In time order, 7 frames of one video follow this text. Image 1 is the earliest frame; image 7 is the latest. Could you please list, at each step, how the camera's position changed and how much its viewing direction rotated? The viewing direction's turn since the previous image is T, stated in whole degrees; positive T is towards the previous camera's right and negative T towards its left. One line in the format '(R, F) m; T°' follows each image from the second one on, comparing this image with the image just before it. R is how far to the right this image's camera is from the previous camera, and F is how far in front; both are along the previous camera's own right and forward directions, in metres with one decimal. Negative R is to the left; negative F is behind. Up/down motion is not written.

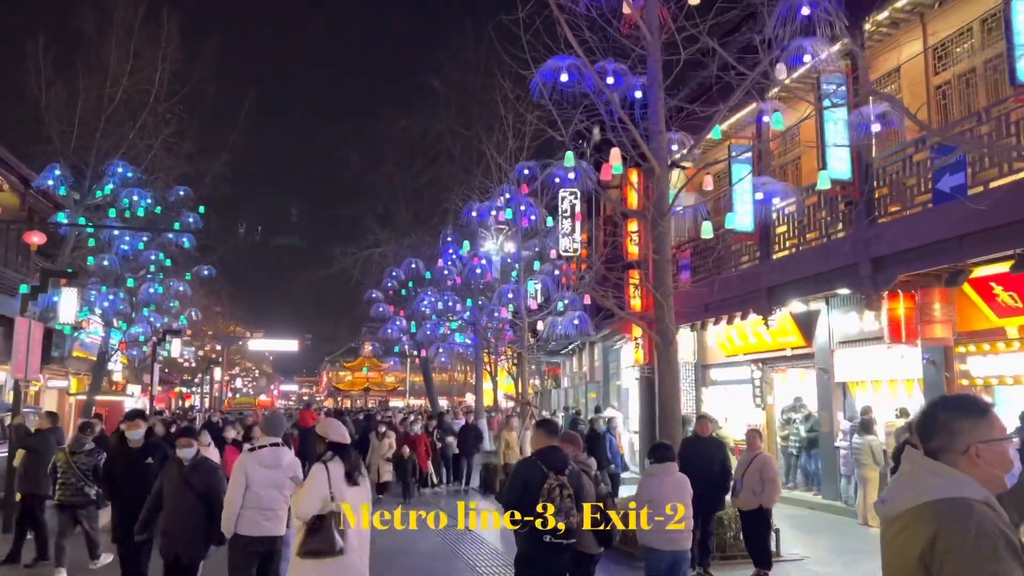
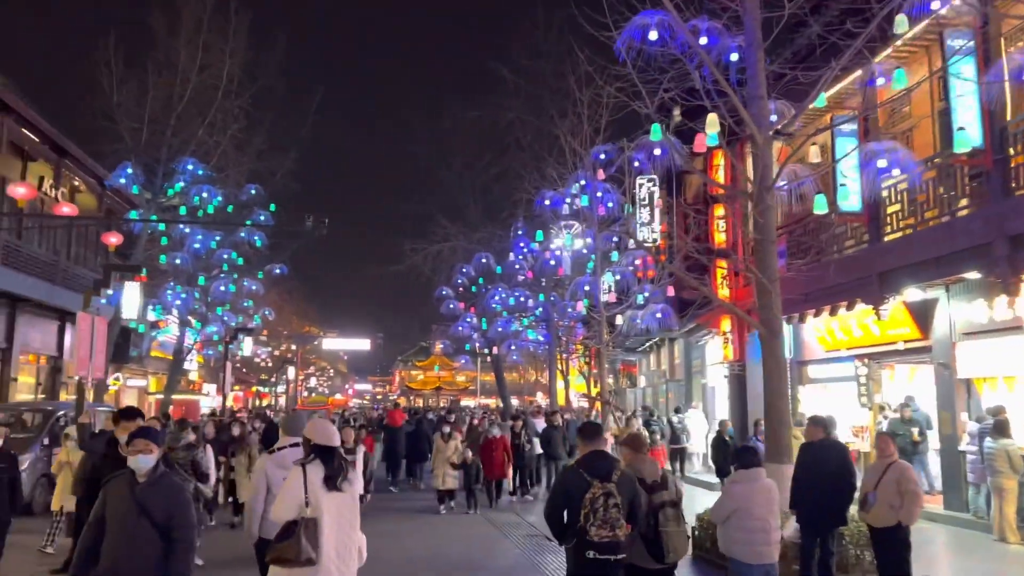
(-0.2, +1.1) m; -5°
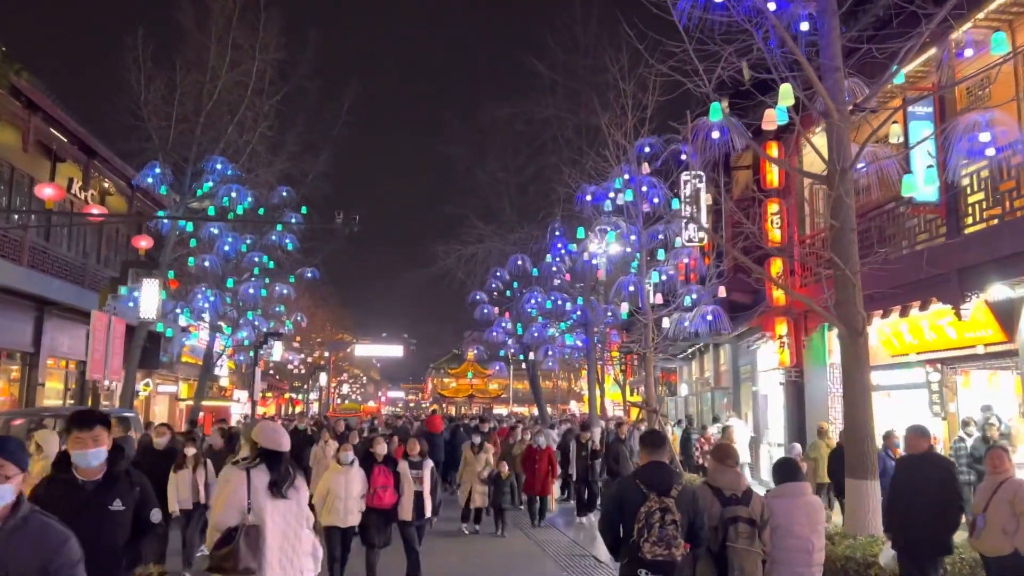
(-0.2, +1.0) m; -2°
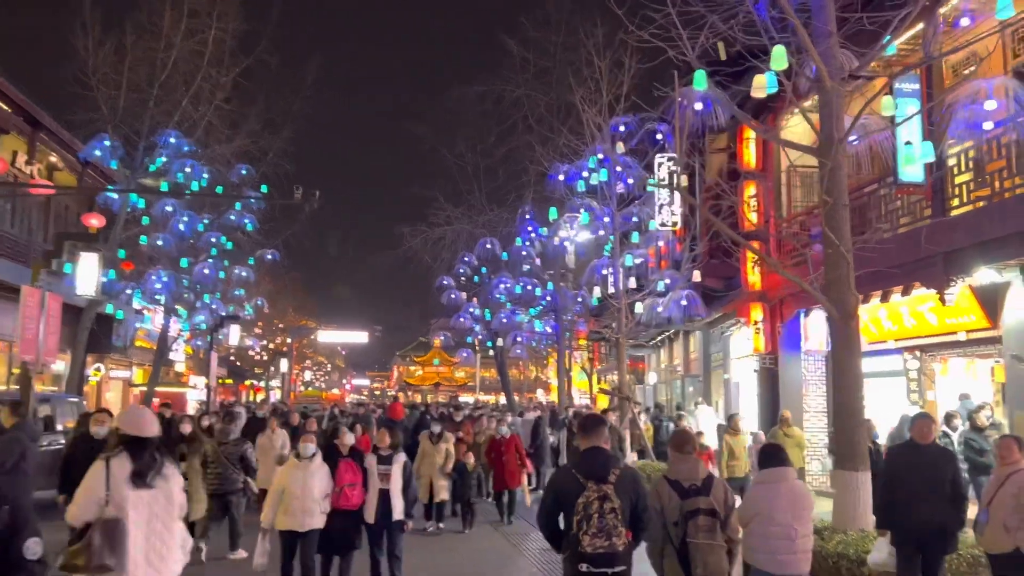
(0.0, +0.7) m; +2°
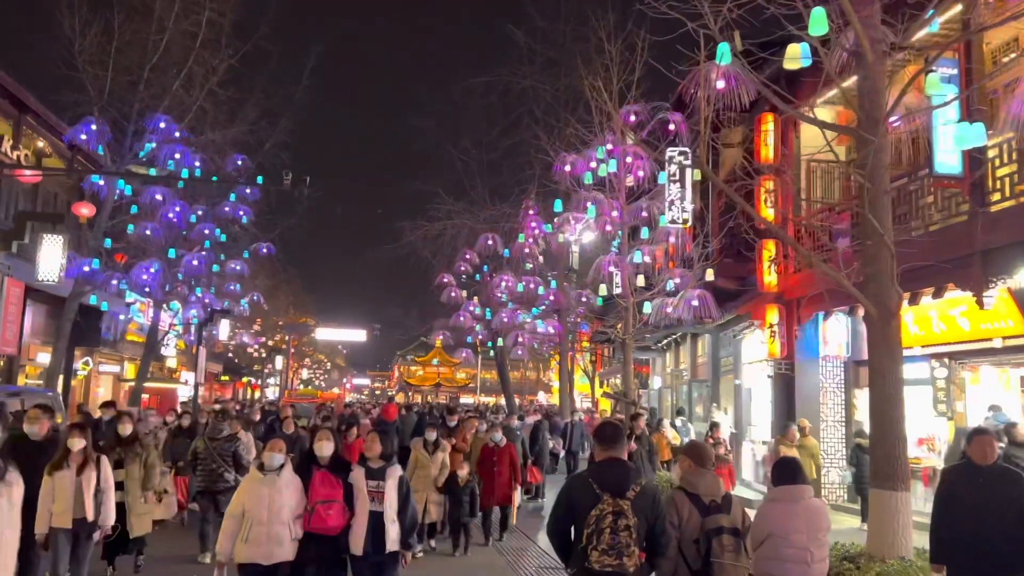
(0.0, +0.9) m; 0°
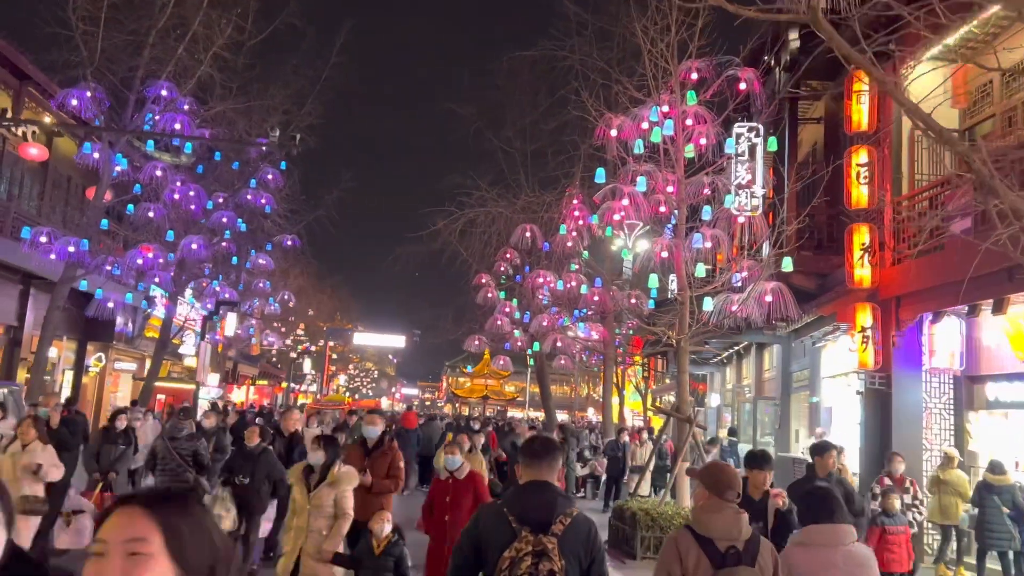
(+0.4, +2.7) m; -4°
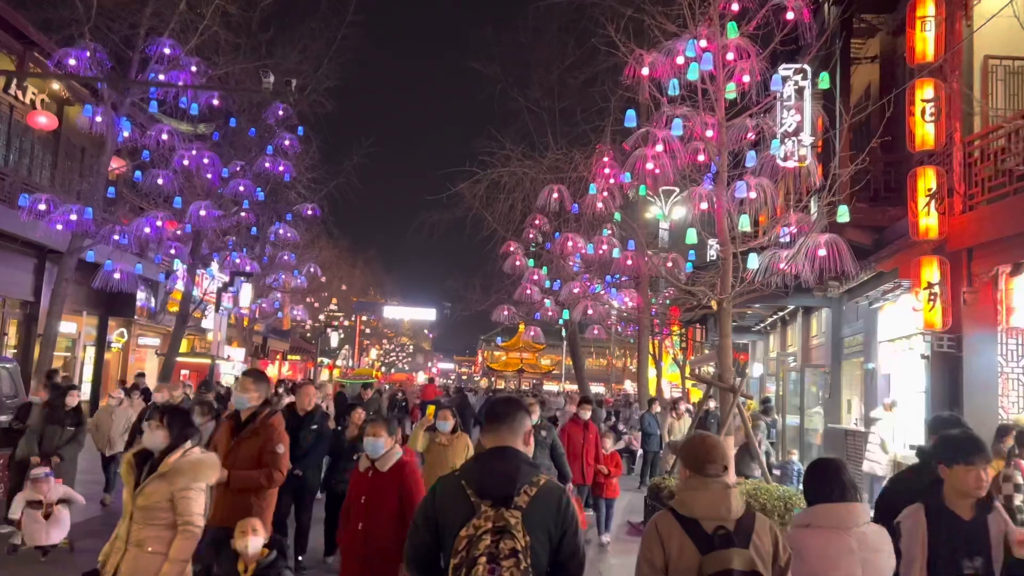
(+0.2, +1.2) m; -3°
